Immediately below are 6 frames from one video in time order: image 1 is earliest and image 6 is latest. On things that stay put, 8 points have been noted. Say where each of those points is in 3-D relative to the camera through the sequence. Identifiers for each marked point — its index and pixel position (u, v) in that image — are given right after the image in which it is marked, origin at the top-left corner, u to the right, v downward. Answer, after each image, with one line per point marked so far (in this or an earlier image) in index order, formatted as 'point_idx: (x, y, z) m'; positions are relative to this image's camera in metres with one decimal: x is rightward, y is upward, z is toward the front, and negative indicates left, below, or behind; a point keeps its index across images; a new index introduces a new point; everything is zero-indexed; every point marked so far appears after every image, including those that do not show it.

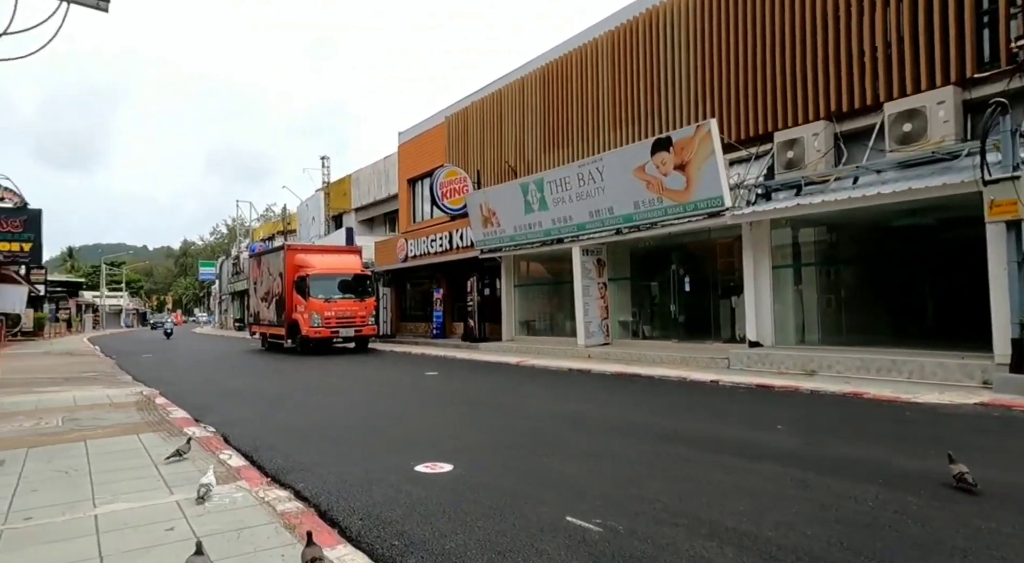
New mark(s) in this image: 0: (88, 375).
0: (-11.2, -2.5, +15.8) m
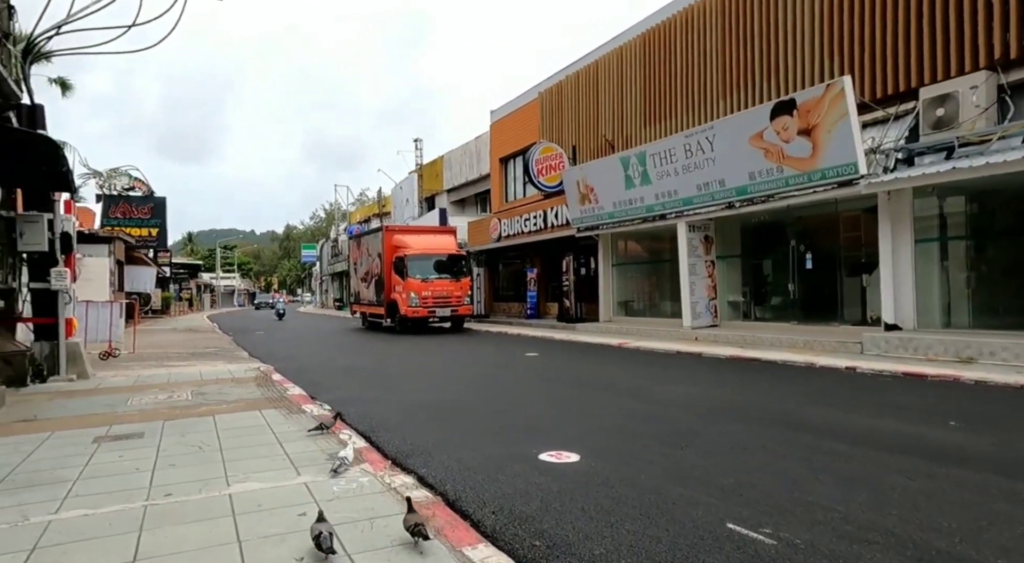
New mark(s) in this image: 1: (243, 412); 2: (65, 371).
0: (-8.5, -1.9, +16.9) m
1: (-3.4, -1.6, +7.5) m
2: (-8.2, -1.6, +10.9) m
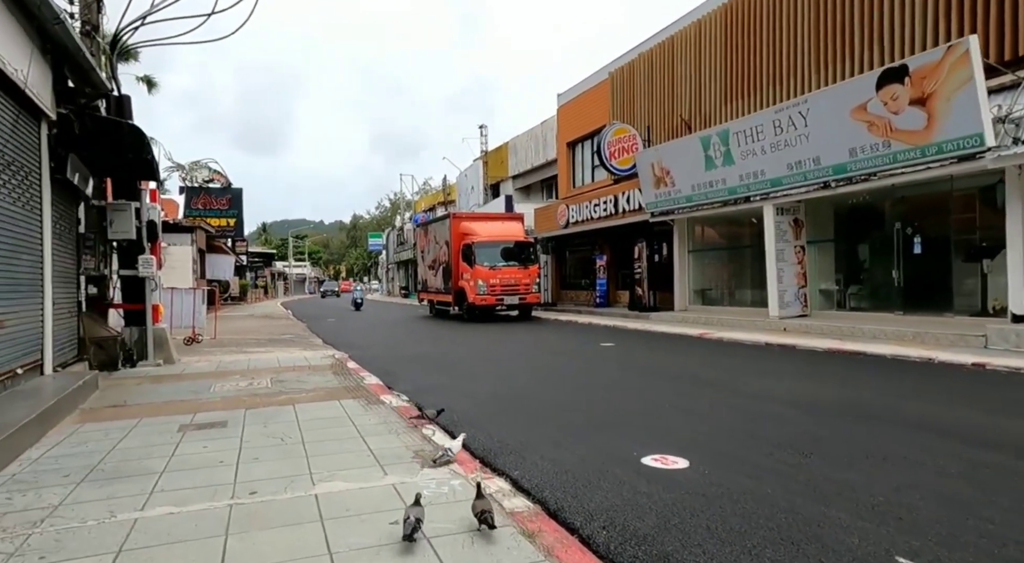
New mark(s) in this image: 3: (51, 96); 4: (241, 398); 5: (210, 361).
0: (-6.5, -1.6, +17.2) m
1: (-2.3, -1.5, +7.3) m
2: (-6.8, -1.4, +11.2) m
3: (-6.1, +2.5, +8.0) m
4: (-3.5, -1.5, +7.7) m
5: (-5.9, -1.6, +11.7) m
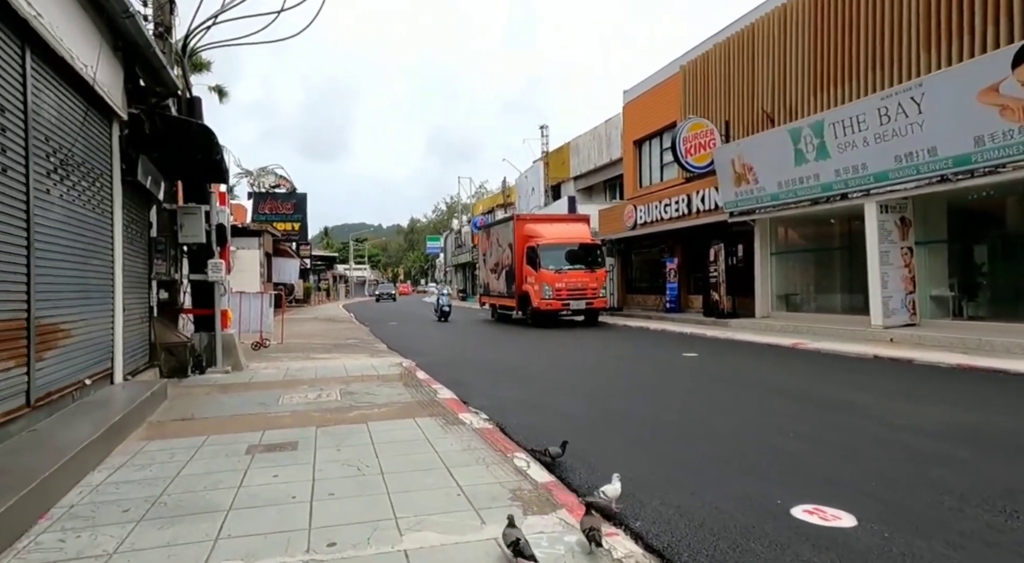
0: (-4.5, -1.7, +16.9) m
1: (-1.3, -1.5, +6.7) m
2: (-5.4, -1.5, +11.0) m
3: (-5.0, +2.4, +7.7) m
4: (-2.4, -1.6, +7.2) m
5: (-4.5, -1.7, +11.4) m
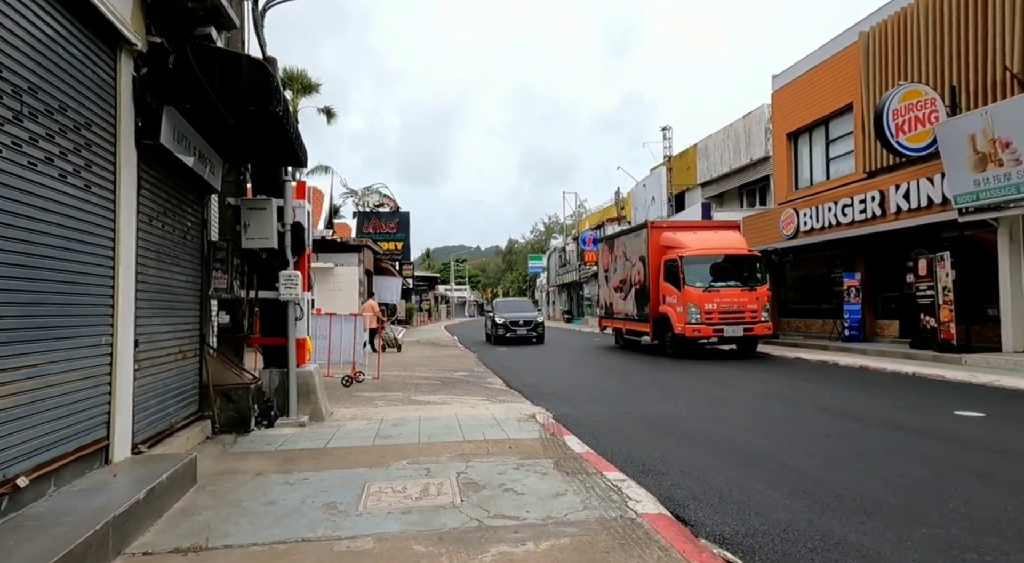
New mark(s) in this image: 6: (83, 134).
0: (-1.2, -2.2, +13.8) m
1: (+0.4, -1.6, +3.2) m
2: (-3.0, -1.8, +8.2) m
3: (-3.1, +2.3, +5.0) m
4: (-0.7, -1.7, +3.9) m
5: (-2.0, -1.9, +8.3) m
6: (-3.2, +1.1, +4.4) m
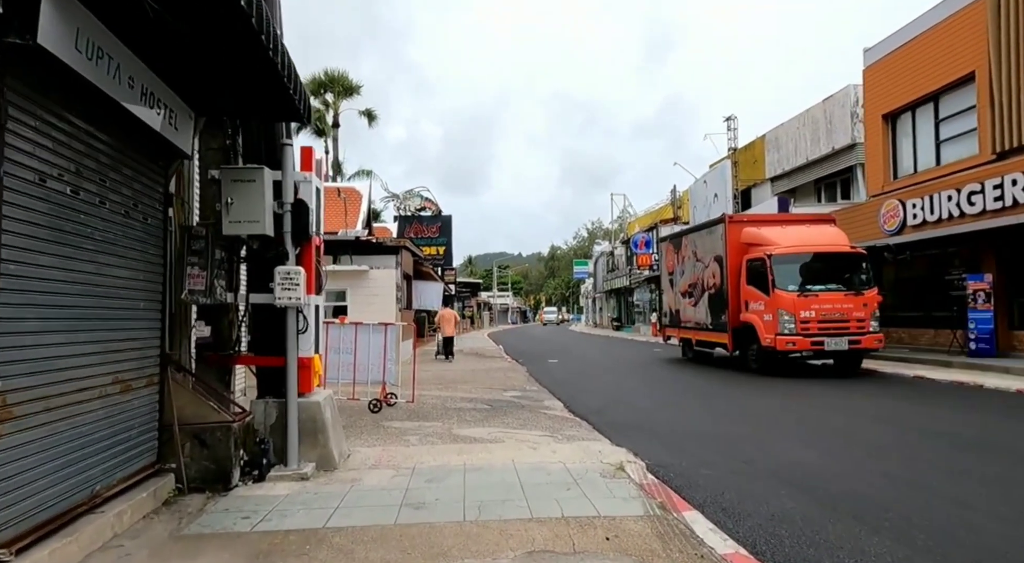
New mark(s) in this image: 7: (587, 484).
0: (0.0, -2.2, +11.5) m
1: (+0.8, -1.6, +0.9) m
2: (-2.2, -1.8, +6.0) m
3: (-2.6, +2.3, +2.9) m
4: (-0.2, -1.6, +1.6) m
5: (-1.2, -1.9, +6.1) m
6: (-2.6, +1.1, +2.3) m
7: (+0.7, -1.8, +5.3) m
